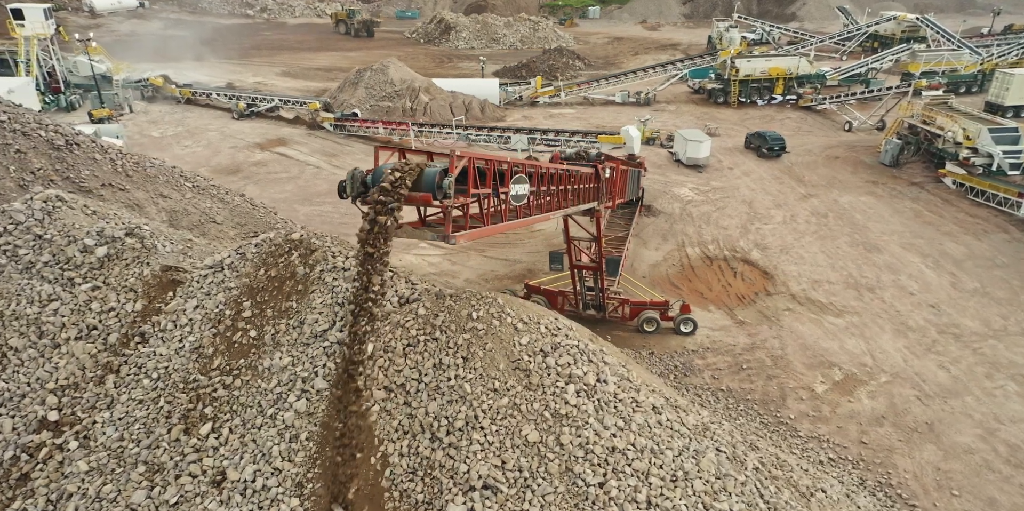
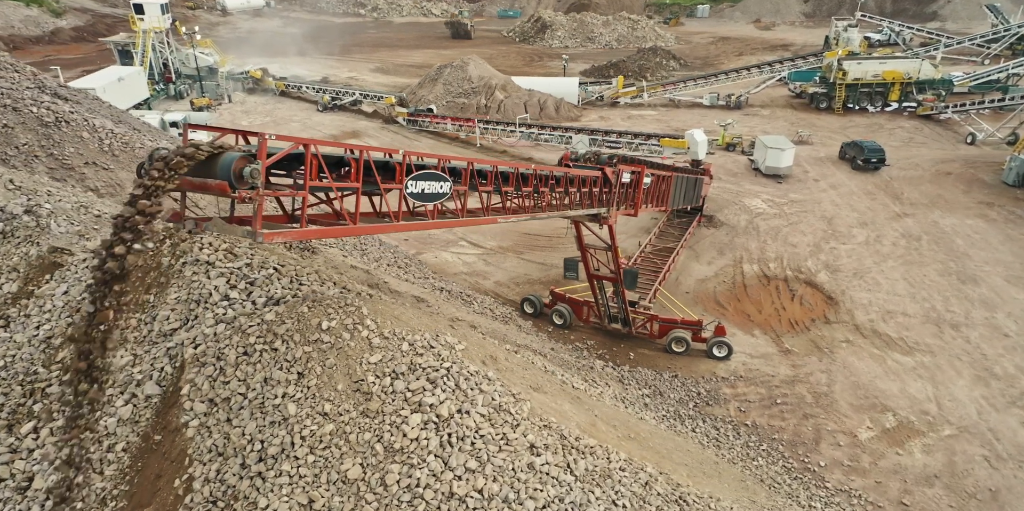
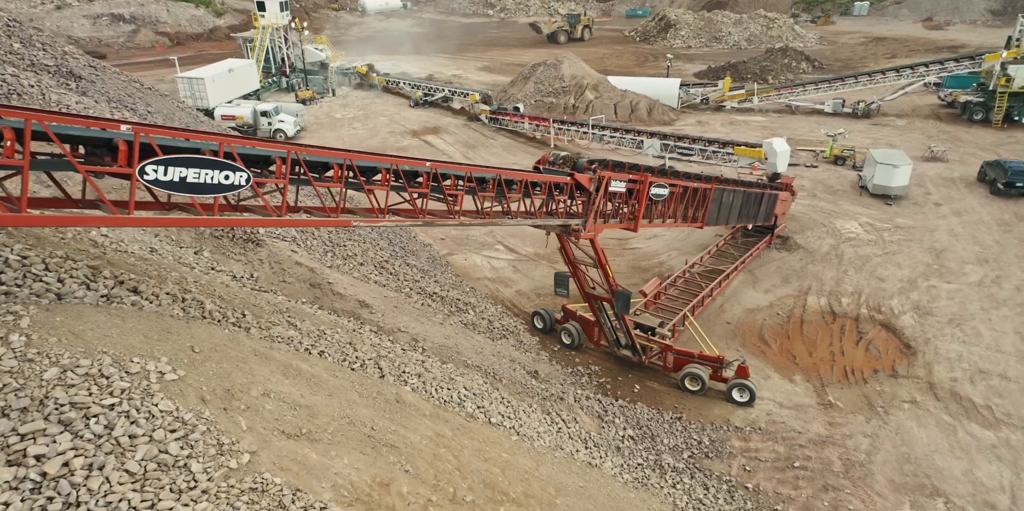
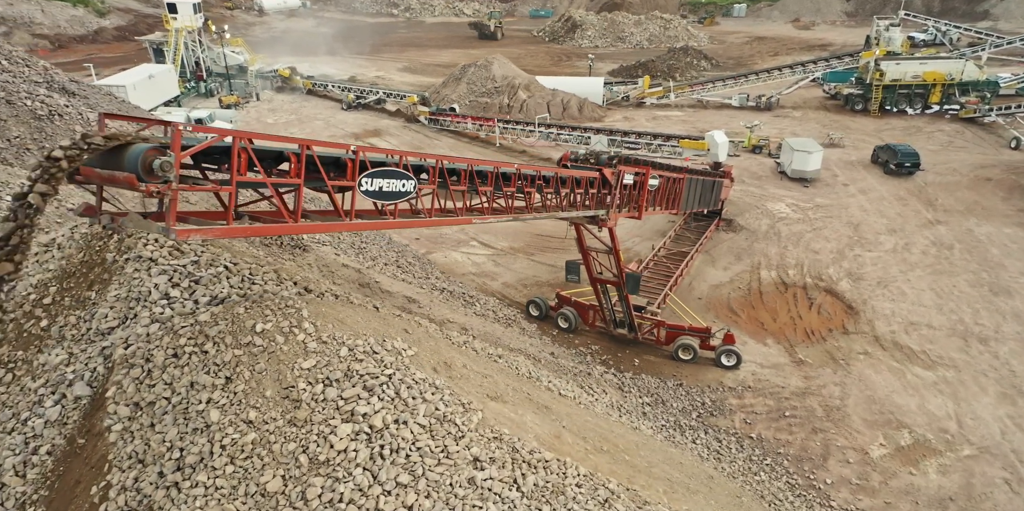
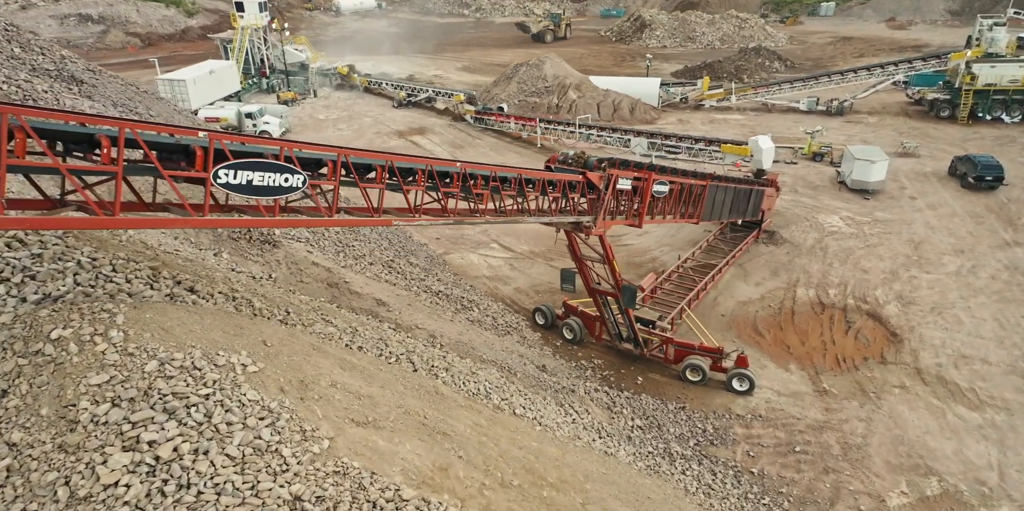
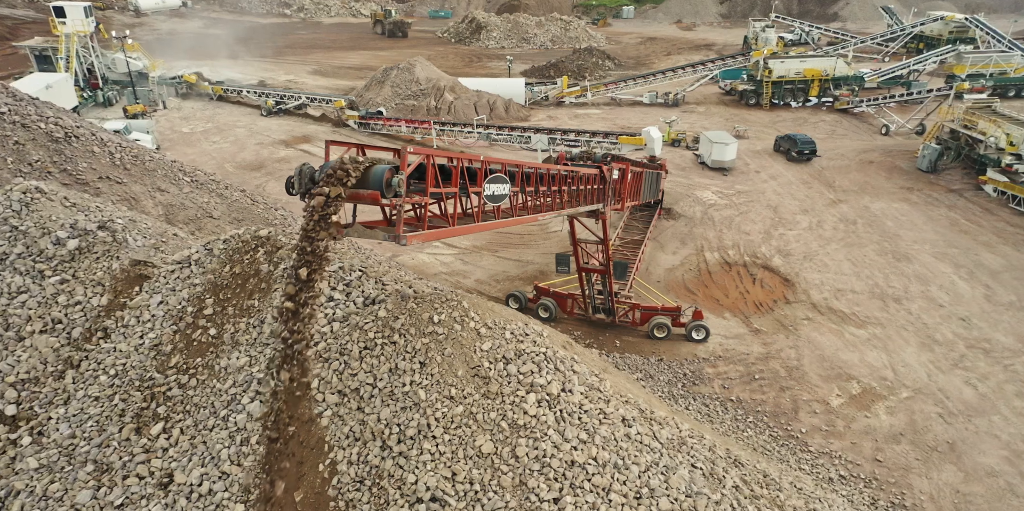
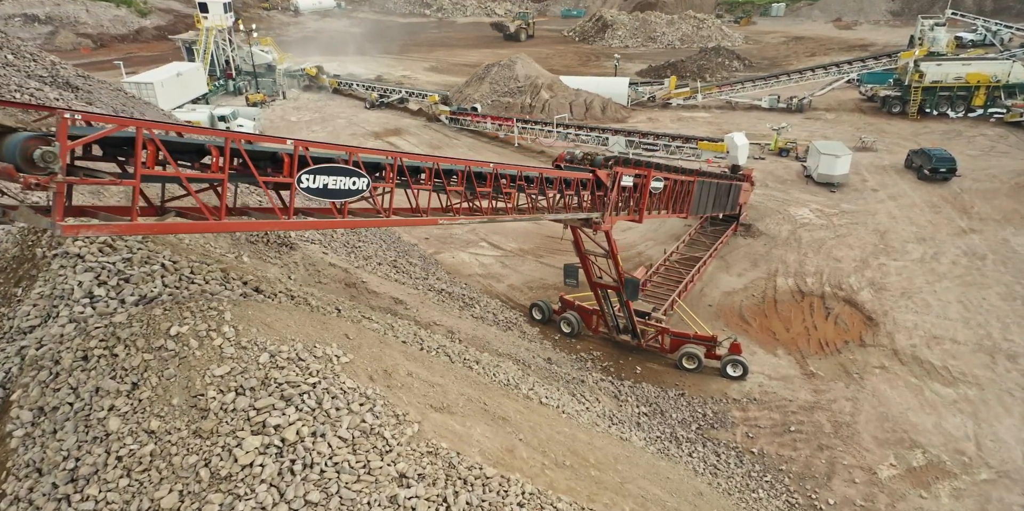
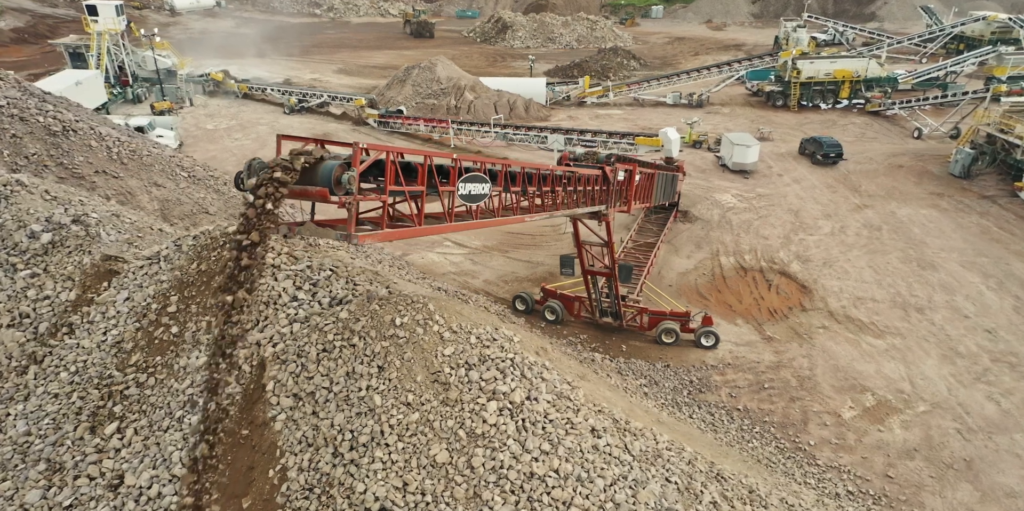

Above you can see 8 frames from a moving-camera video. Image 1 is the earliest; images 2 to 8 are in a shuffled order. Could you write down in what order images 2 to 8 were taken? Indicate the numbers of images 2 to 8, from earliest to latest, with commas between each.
6, 8, 2, 4, 7, 5, 3
